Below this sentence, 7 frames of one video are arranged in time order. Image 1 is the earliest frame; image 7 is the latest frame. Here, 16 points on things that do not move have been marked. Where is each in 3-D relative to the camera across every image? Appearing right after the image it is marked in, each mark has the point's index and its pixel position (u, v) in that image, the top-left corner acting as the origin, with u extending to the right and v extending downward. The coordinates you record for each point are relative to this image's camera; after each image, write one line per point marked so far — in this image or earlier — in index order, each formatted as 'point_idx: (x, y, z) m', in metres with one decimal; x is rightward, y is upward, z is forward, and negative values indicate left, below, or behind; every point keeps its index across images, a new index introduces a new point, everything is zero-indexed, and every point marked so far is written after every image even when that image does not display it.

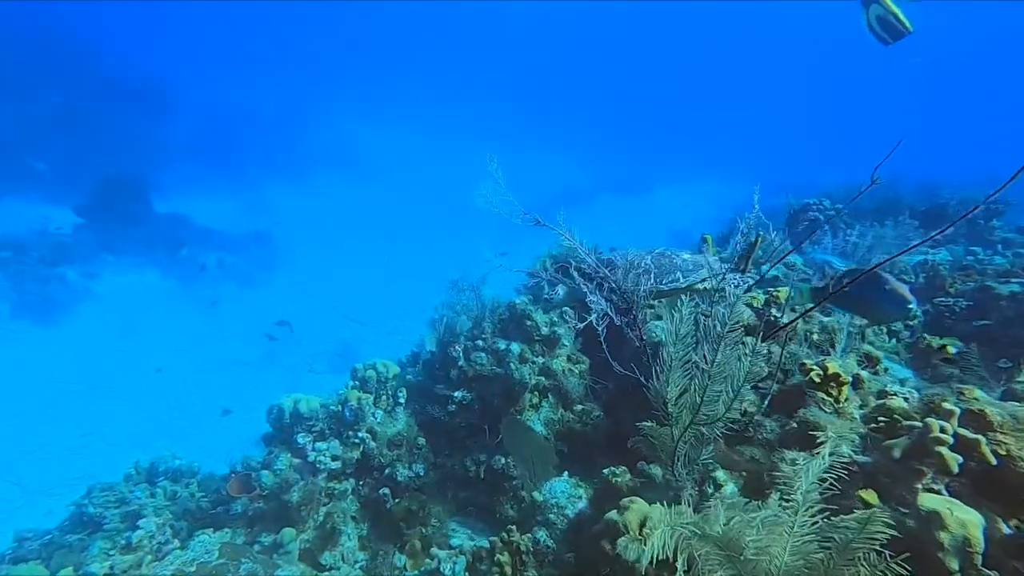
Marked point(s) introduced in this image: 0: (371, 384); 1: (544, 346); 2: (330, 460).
0: (-1.9, -1.4, +5.1) m
1: (+0.4, -0.8, +5.2) m
2: (-2.1, -2.1, +4.3) m
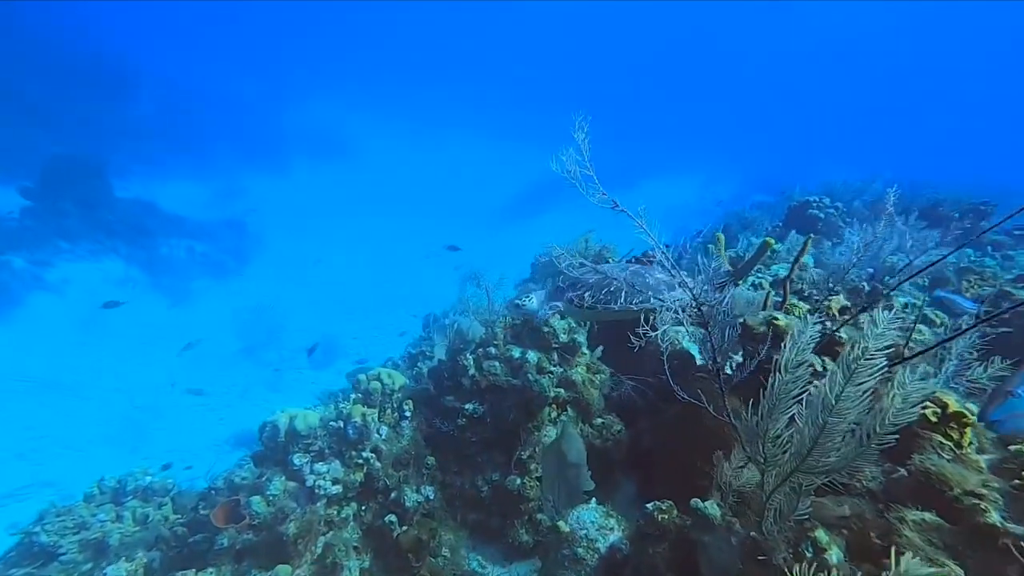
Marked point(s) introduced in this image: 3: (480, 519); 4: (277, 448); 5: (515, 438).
0: (-1.7, -1.4, +4.6) m
1: (+0.7, -0.8, +4.8) m
2: (-1.9, -2.1, +3.8) m
3: (-0.4, -2.9, +4.5) m
4: (-2.7, -1.9, +4.1) m
5: (0.0, -1.9, +4.5) m
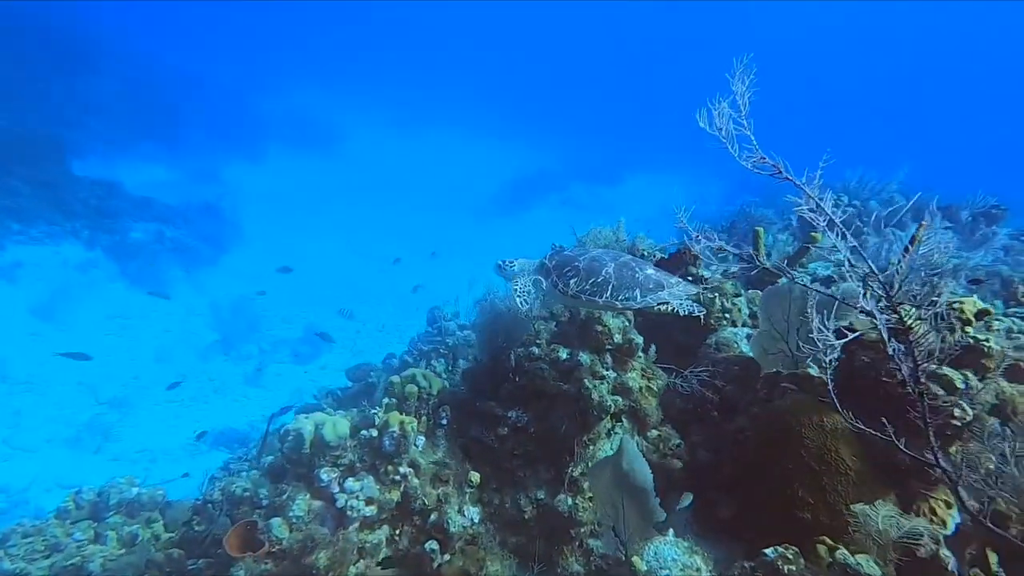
0: (-1.1, -1.3, +4.1) m
1: (+1.3, -0.8, +4.4) m
2: (-1.3, -2.0, +3.3) m
3: (+0.1, -2.8, +4.0) m
4: (-2.1, -1.7, +3.5) m
5: (+0.6, -1.8, +4.0) m
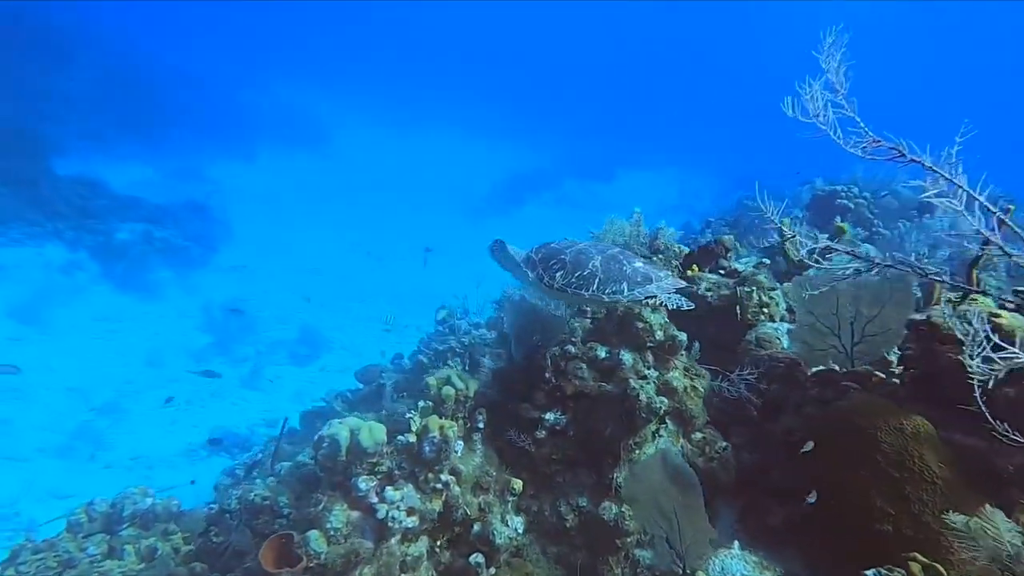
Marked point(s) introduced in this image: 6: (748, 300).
0: (-0.7, -1.3, +3.9) m
1: (+1.7, -0.8, +4.2) m
2: (-0.9, -1.9, +3.0) m
3: (+0.5, -2.8, +3.8) m
4: (-1.6, -1.7, +3.3) m
5: (+1.0, -1.8, +3.8) m
6: (+3.2, -0.2, +5.0) m
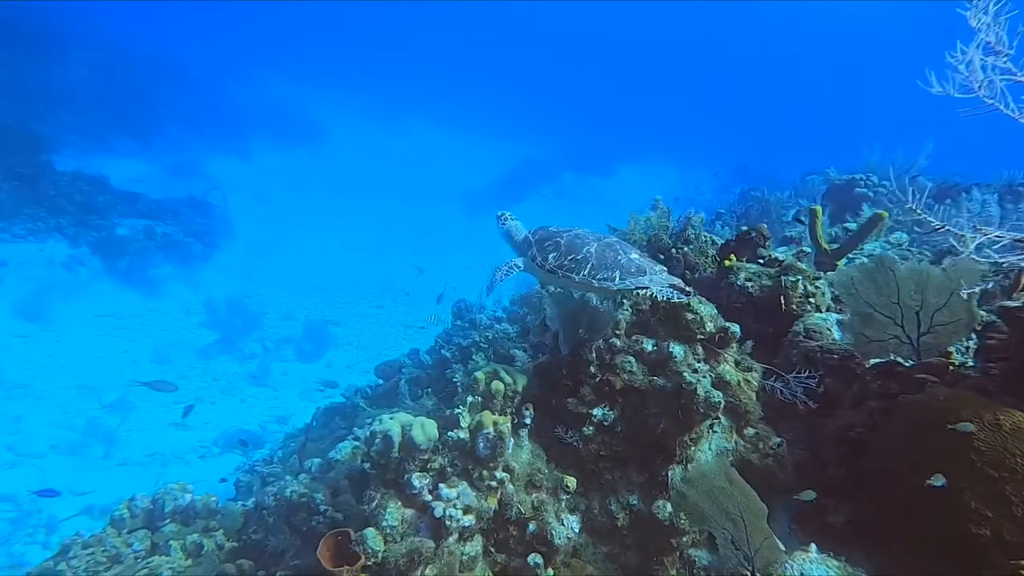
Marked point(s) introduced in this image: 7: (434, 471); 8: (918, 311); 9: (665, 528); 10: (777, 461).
0: (-0.2, -1.2, +3.7) m
1: (+2.2, -0.7, +4.0) m
2: (-0.4, -1.8, +2.9) m
3: (+1.1, -2.7, +3.6) m
4: (-1.2, -1.6, +3.2) m
5: (+1.5, -1.7, +3.7) m
6: (+3.7, 0.0, +4.8) m
7: (-0.7, -1.6, +3.2) m
8: (+4.3, -0.2, +3.8) m
9: (+1.5, -2.3, +3.5) m
10: (+2.8, -1.8, +3.8) m
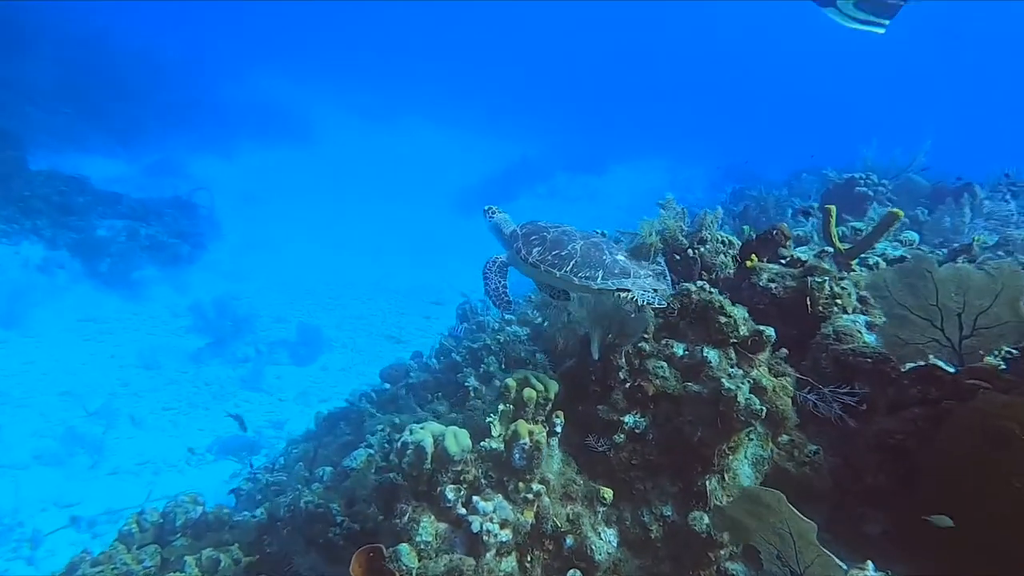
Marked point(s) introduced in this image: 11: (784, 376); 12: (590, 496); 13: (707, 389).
0: (+0.1, -1.2, +3.6) m
1: (+2.5, -0.7, +3.9) m
2: (-0.1, -1.9, +2.8) m
3: (+1.4, -2.7, +3.5) m
4: (-0.9, -1.6, +3.0) m
5: (+1.8, -1.7, +3.5) m
6: (+4.0, -0.1, +4.7) m
7: (-0.4, -1.6, +3.0) m
8: (+4.6, -0.3, +3.7) m
9: (+1.8, -2.4, +3.4) m
10: (+3.1, -1.9, +3.7) m
11: (+3.0, -1.0, +4.0) m
12: (+0.7, -1.9, +3.2) m
13: (+1.9, -1.0, +3.6) m
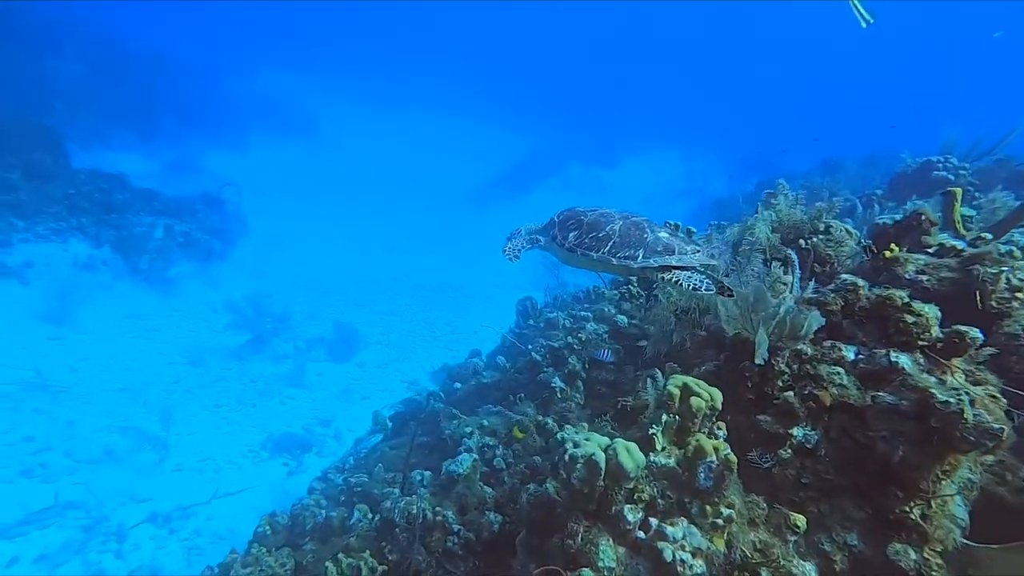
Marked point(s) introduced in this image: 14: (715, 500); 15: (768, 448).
0: (+1.5, -1.2, +3.2) m
1: (+3.9, -0.6, +3.3) m
2: (+1.2, -1.8, +2.4) m
3: (+2.7, -2.6, +3.0) m
4: (+0.5, -1.6, +2.7) m
5: (+3.2, -1.6, +3.0) m
6: (+5.5, 0.0, +4.0) m
7: (+0.9, -1.6, +2.7) m
8: (+6.0, -0.2, +3.0) m
9: (+3.1, -2.3, +2.8) m
10: (+4.5, -1.8, +3.1) m
11: (+4.4, -0.9, +3.4) m
12: (+2.0, -1.8, +2.8) m
13: (+3.2, -0.9, +3.0) m
14: (+1.4, -1.5, +2.6) m
15: (+2.4, -1.5, +3.4) m
